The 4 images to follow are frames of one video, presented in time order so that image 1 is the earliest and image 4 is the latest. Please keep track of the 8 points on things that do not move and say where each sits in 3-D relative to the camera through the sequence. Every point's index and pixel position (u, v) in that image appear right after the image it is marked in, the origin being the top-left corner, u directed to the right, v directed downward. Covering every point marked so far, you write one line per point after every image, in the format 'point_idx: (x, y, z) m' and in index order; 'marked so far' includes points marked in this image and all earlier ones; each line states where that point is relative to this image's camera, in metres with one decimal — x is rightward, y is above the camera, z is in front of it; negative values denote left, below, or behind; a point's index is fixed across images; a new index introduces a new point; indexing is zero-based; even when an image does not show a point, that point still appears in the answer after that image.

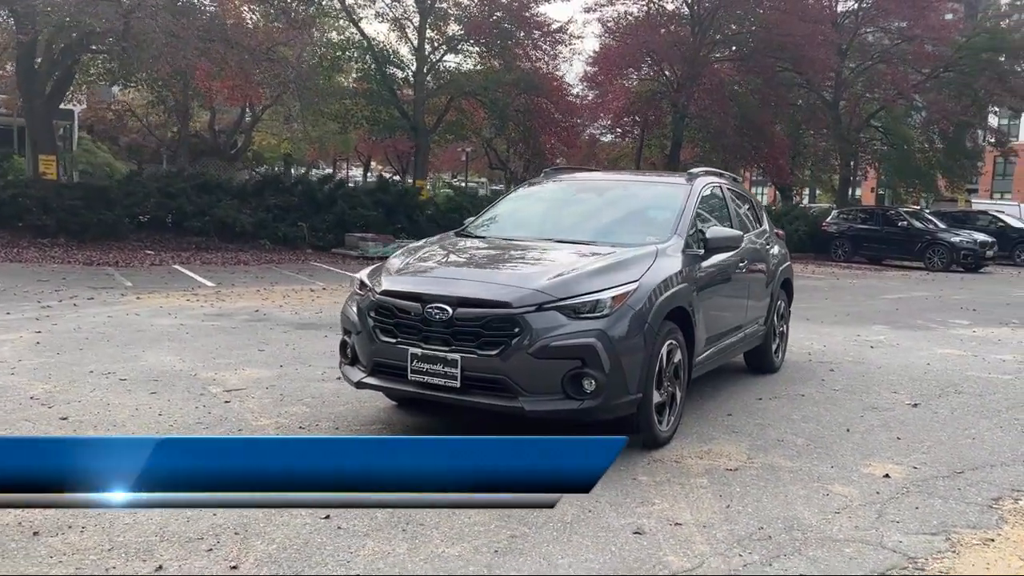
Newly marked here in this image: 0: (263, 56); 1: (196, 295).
0: (-5.6, +5.3, +19.4) m
1: (-4.7, -0.1, +12.7) m
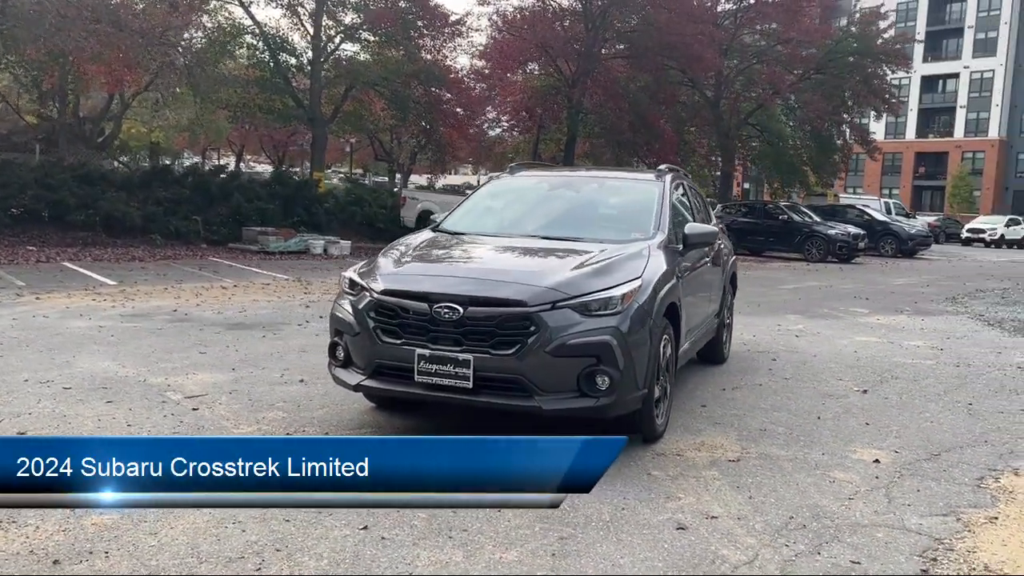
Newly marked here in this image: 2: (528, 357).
0: (-7.7, +5.3, +18.3) m
1: (-5.7, -0.1, +11.9) m
2: (+0.1, -0.4, +4.5) m
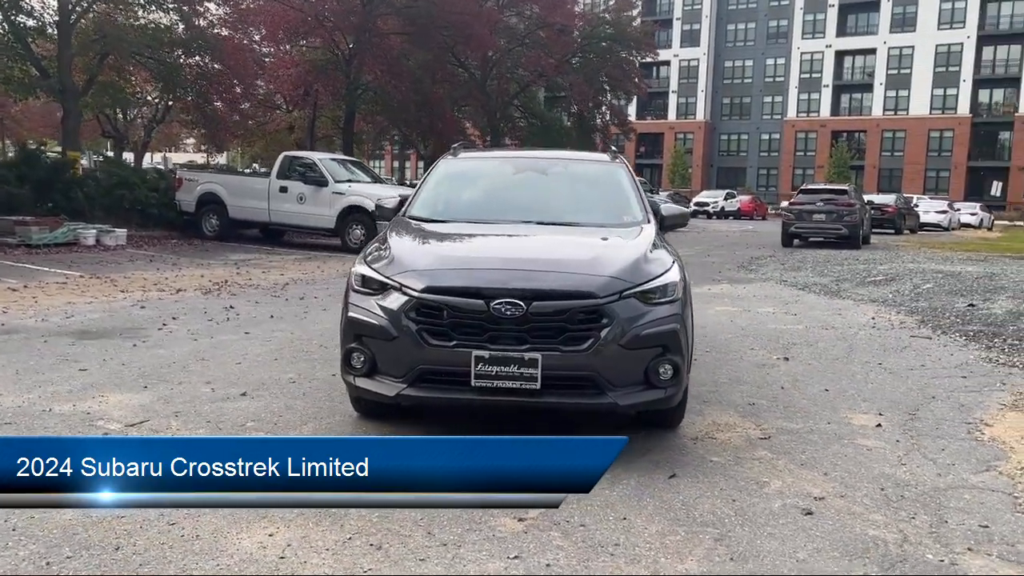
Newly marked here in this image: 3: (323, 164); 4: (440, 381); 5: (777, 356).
0: (-11.3, +5.2, +15.0) m
1: (-7.3, -0.2, +9.6) m
2: (+0.4, -0.3, +4.3) m
3: (-4.3, +2.9, +19.6) m
4: (-0.4, -0.5, +4.3) m
5: (+2.3, -0.6, +7.6) m
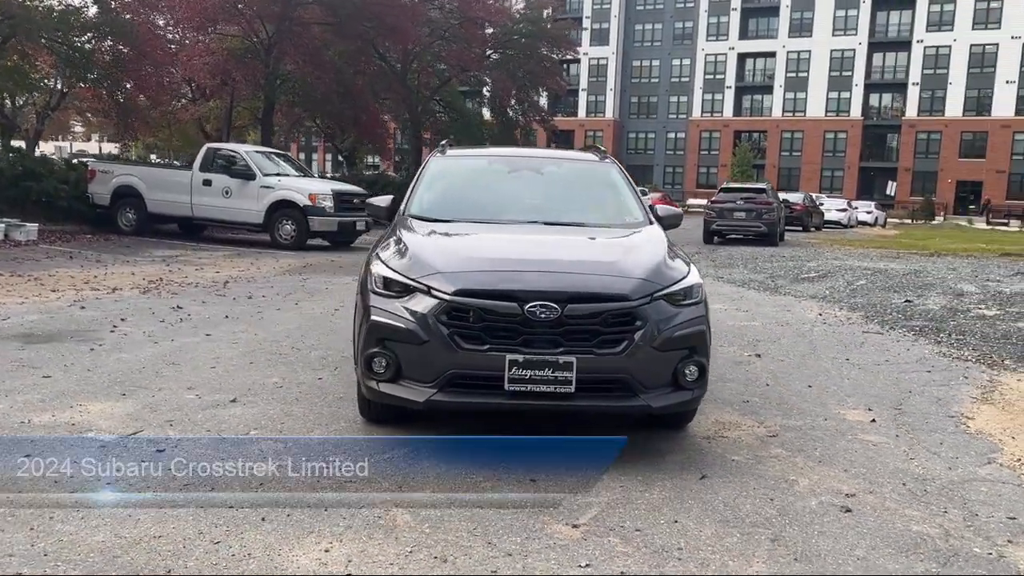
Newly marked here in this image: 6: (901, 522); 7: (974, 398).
0: (-12.2, +5.2, +13.6) m
1: (-7.7, -0.2, +8.7) m
2: (+0.6, -0.3, +4.3) m
3: (-5.8, +2.9, +19.0) m
4: (-0.2, -0.5, +4.2) m
5: (+2.1, -0.6, +7.7) m
6: (+1.7, -1.0, +3.8) m
7: (+3.4, -0.8, +6.2) m
